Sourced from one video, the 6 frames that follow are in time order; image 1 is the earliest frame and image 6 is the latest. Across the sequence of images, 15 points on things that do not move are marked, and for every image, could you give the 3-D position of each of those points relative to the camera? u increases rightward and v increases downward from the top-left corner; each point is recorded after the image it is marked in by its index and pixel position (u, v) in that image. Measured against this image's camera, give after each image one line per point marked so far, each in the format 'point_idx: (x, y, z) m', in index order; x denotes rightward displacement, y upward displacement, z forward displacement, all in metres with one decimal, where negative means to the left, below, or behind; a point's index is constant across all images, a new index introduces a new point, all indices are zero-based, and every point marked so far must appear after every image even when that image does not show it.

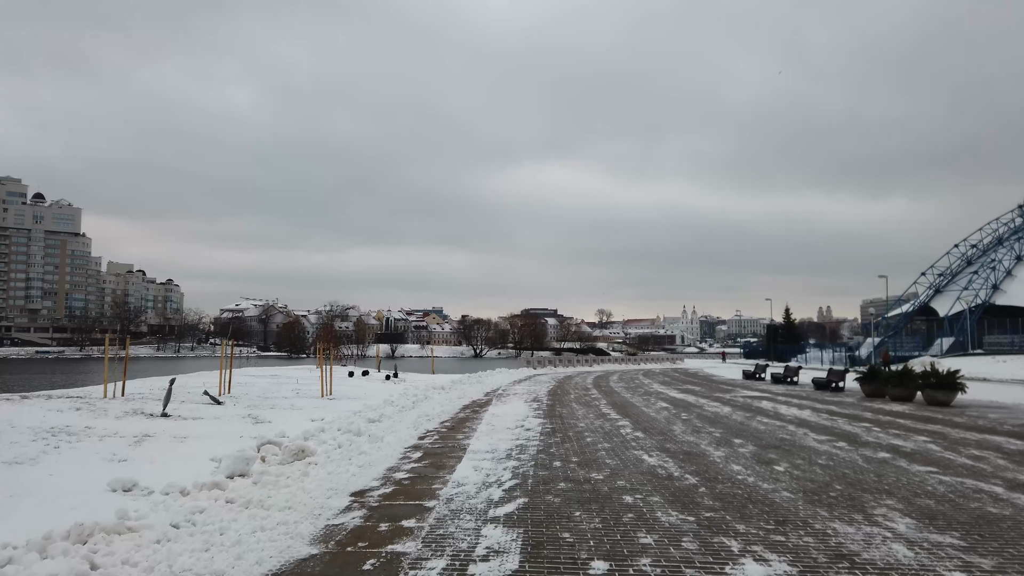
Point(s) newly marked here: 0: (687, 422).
0: (+4.1, -3.2, +14.1) m
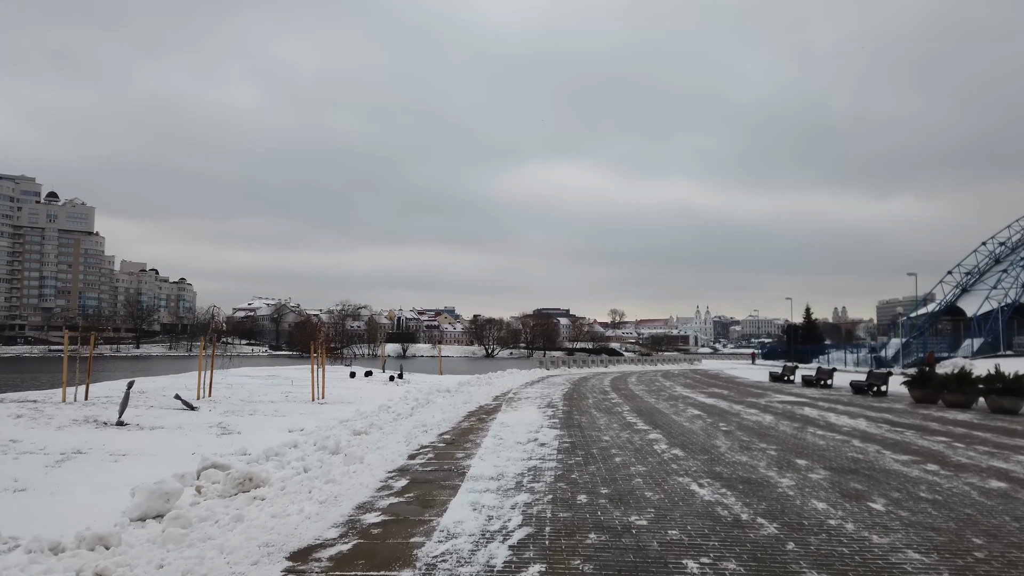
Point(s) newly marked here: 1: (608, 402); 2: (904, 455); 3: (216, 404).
0: (+4.3, -2.9, +11.9) m
1: (+3.0, -3.6, +18.8) m
2: (+6.5, -2.8, +9.9) m
3: (-8.1, -3.2, +16.5) m
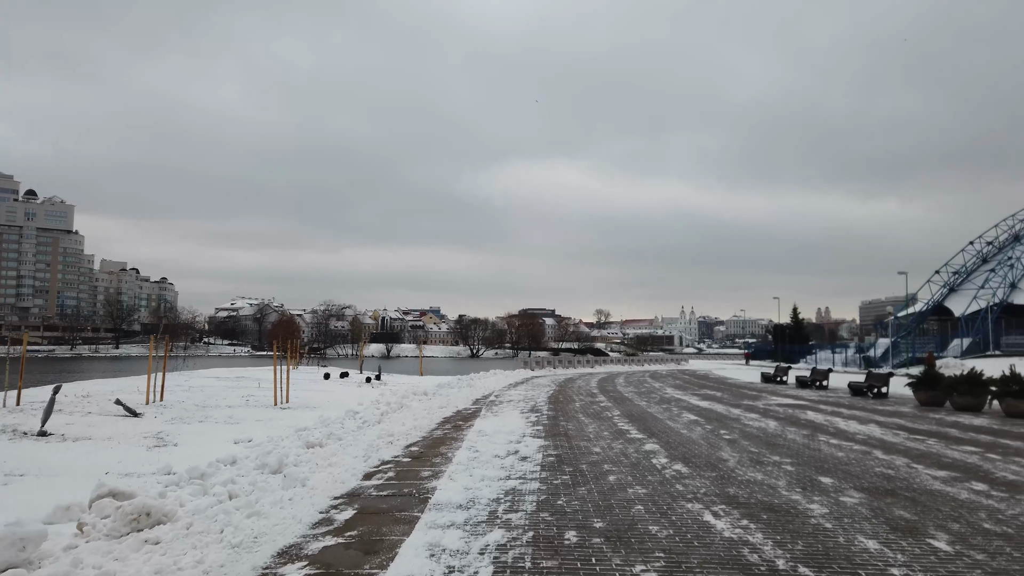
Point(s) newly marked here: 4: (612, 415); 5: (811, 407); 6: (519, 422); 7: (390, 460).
0: (+4.0, -2.8, +10.6) m
1: (+2.4, -3.4, +17.4) m
2: (+6.1, -2.6, +8.6) m
3: (-8.6, -3.0, +14.9) m
4: (+2.5, -3.2, +14.9) m
5: (+9.4, -3.7, +18.9) m
6: (+0.2, -3.0, +13.3) m
7: (-1.8, -2.5, +8.7) m
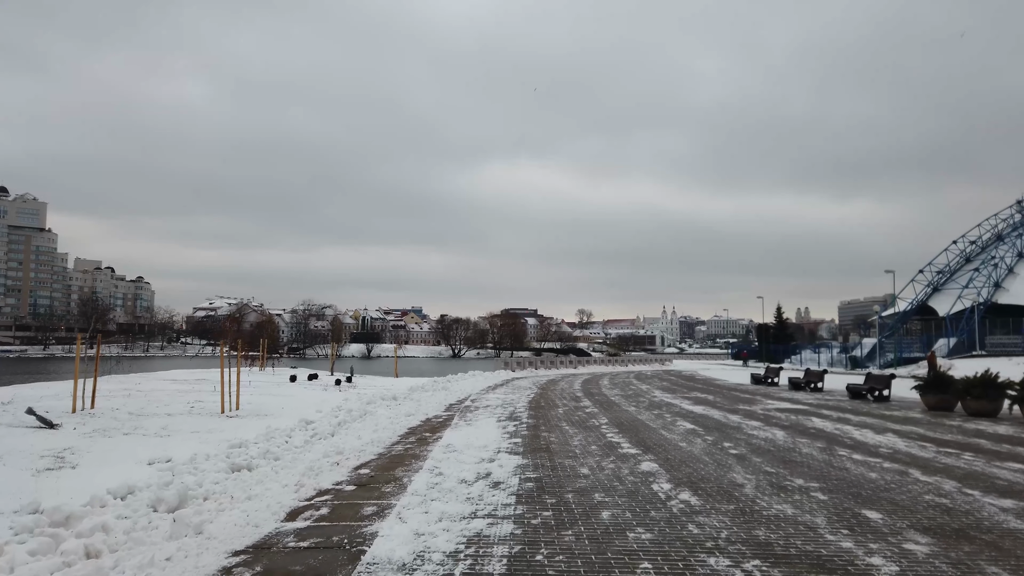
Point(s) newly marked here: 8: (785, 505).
0: (+3.5, -2.6, +9.0) m
1: (+1.8, -3.3, +15.8) m
2: (+5.8, -2.5, +7.1) m
3: (-9.1, -2.9, +13.0) m
4: (+1.9, -3.0, +13.3) m
5: (+8.8, -3.6, +17.5) m
6: (-0.3, -2.8, +11.6) m
7: (-2.1, -2.3, +7.0) m
8: (+3.0, -2.4, +6.7) m
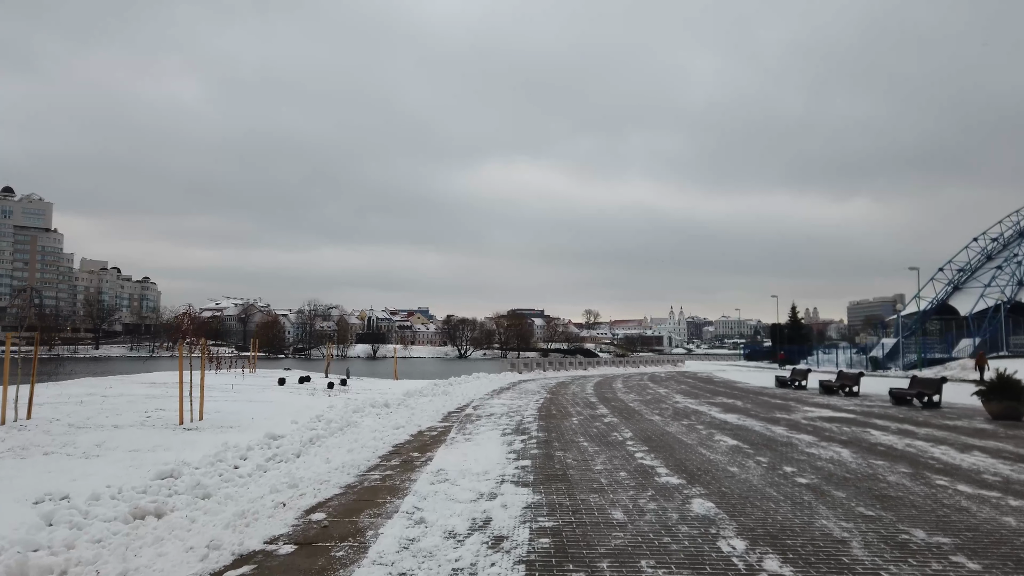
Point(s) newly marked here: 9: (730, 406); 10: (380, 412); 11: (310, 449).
0: (+3.6, -2.4, +6.8) m
1: (+2.0, -3.1, +13.6) m
2: (+5.8, -2.2, +4.9) m
3: (-9.0, -2.7, +10.9) m
4: (+2.1, -2.8, +11.1) m
5: (+8.9, -3.4, +15.2) m
6: (-0.2, -2.6, +9.5) m
7: (-2.1, -2.1, +4.8) m
8: (+3.1, -2.2, +4.5) m
9: (+6.8, -3.7, +18.6) m
10: (-3.4, -3.2, +15.3) m
11: (-3.2, -2.6, +9.7) m
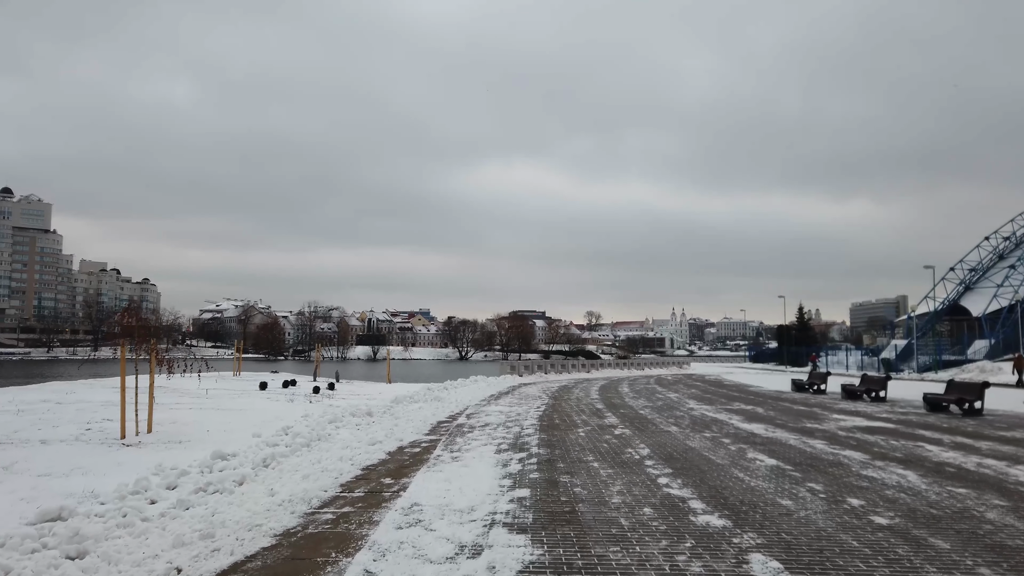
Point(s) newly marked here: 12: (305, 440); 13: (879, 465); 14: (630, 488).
0: (+3.6, -2.2, +5.0) m
1: (+1.9, -2.9, +11.8) m
2: (+5.8, -2.1, +3.1) m
3: (-9.1, -2.5, +9.1) m
4: (+2.0, -2.6, +9.3) m
5: (+8.9, -3.3, +13.4) m
6: (-0.3, -2.4, +7.7) m
7: (-2.1, -2.0, +3.0) m
8: (+3.0, -2.0, +2.7) m
9: (+6.7, -3.5, +16.7) m
10: (-3.4, -3.0, +13.5) m
11: (-3.3, -2.4, +8.0) m
12: (-3.6, -2.7, +10.5) m
13: (+5.7, -2.8, +9.3) m
14: (+1.5, -2.4, +7.3) m
